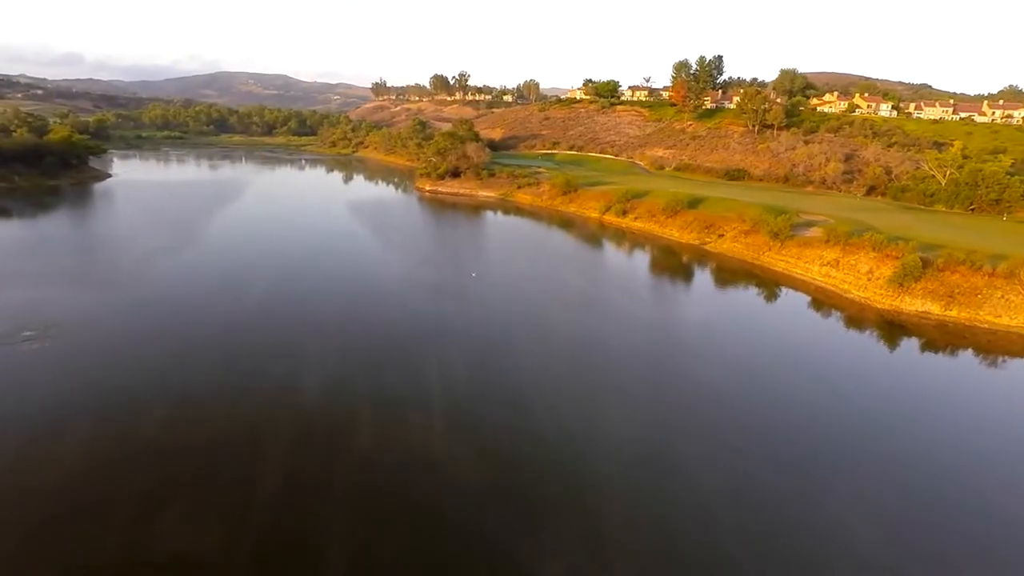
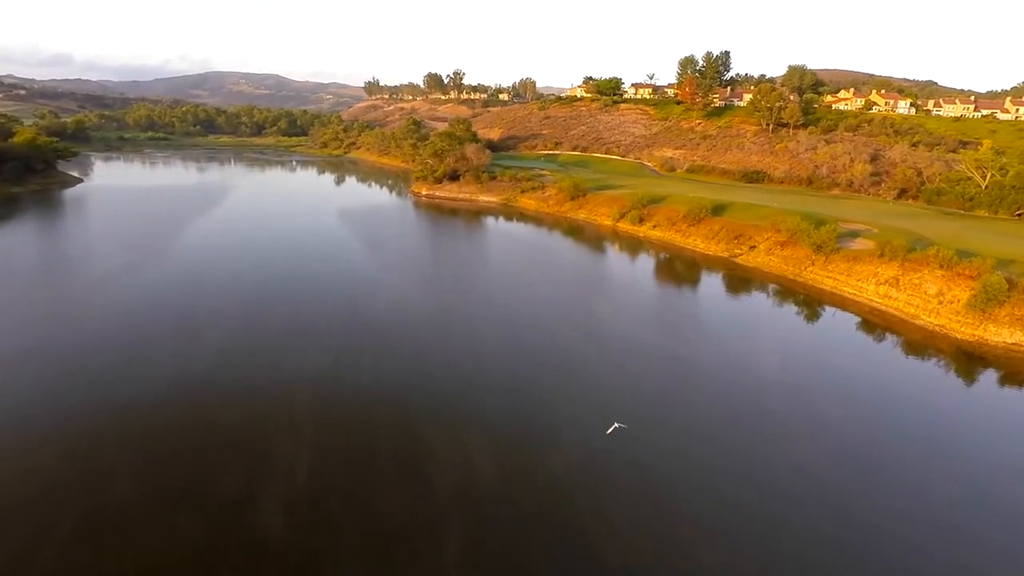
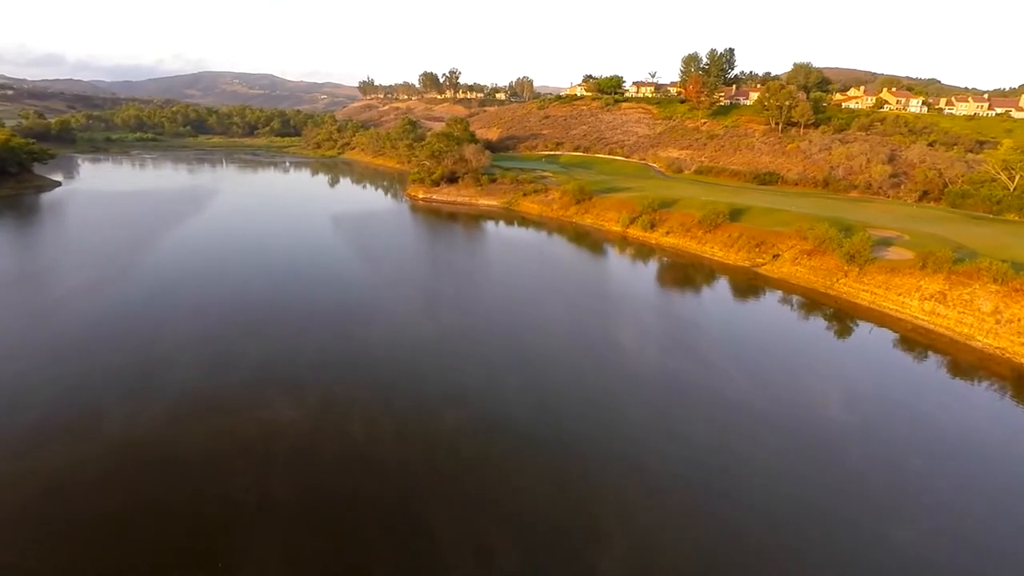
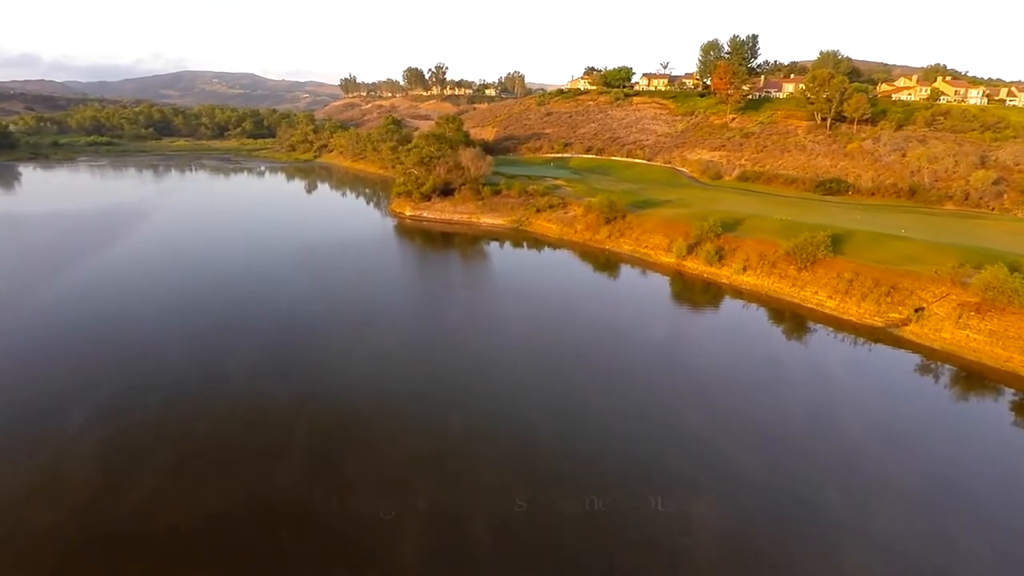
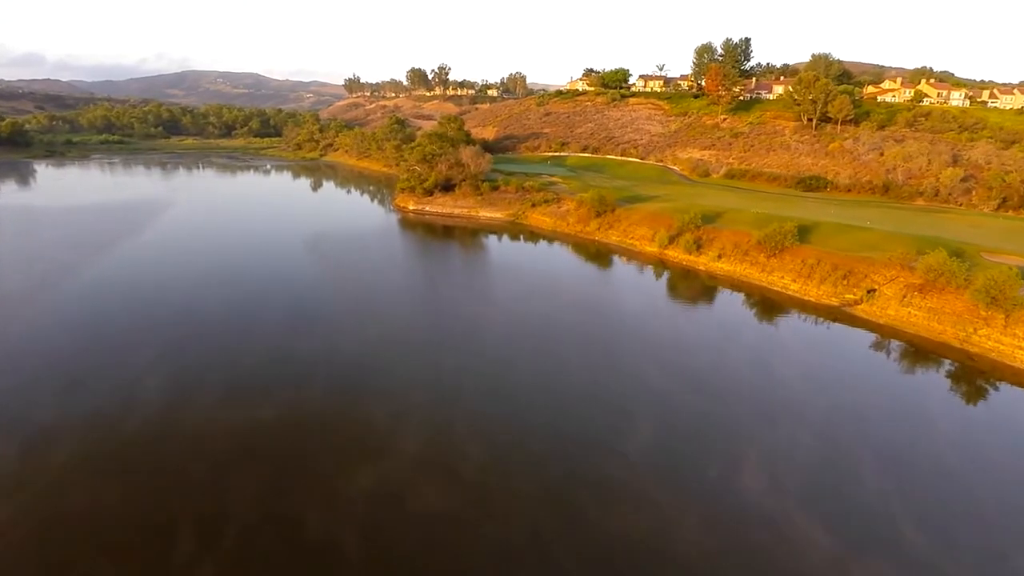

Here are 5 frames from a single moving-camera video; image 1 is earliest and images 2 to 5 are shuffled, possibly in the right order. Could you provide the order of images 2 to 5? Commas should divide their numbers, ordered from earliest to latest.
2, 3, 5, 4
